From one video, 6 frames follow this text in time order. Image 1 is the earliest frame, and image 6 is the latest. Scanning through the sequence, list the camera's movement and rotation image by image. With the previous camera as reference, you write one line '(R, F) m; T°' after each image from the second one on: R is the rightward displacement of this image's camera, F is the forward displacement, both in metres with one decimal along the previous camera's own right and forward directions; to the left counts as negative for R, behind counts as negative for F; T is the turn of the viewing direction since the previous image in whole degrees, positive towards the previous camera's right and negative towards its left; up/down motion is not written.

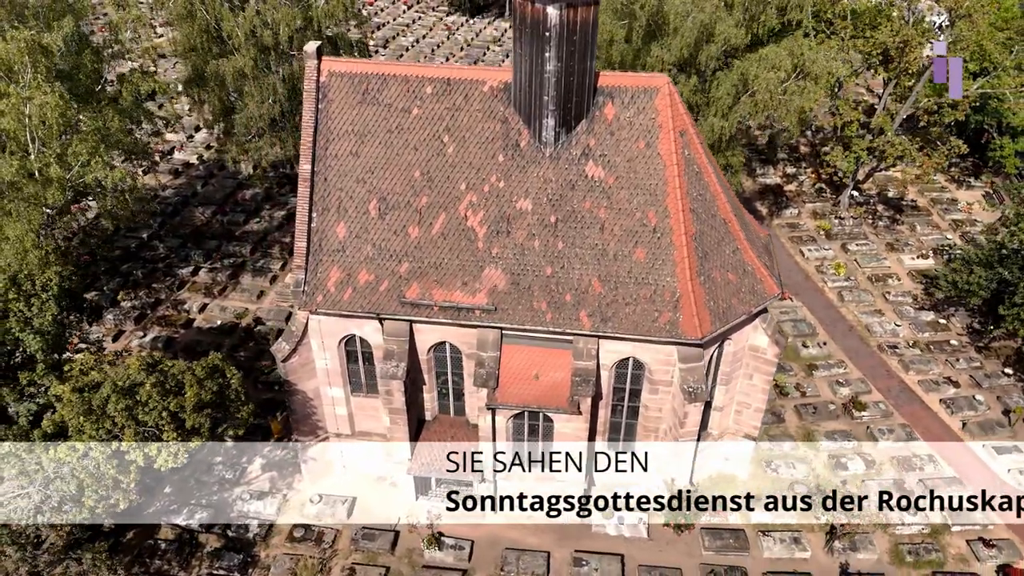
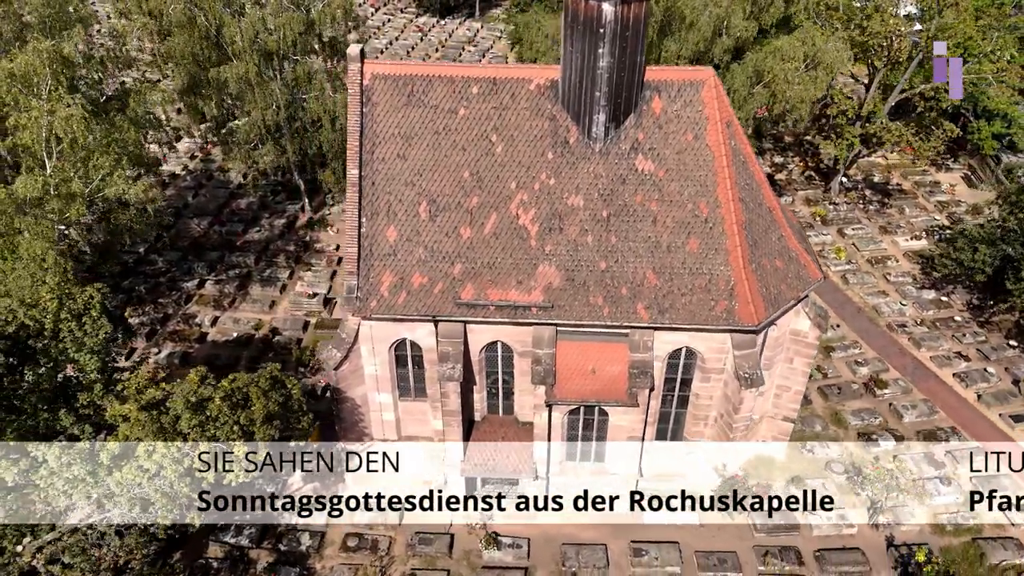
(-3.4, 0.0) m; +3°
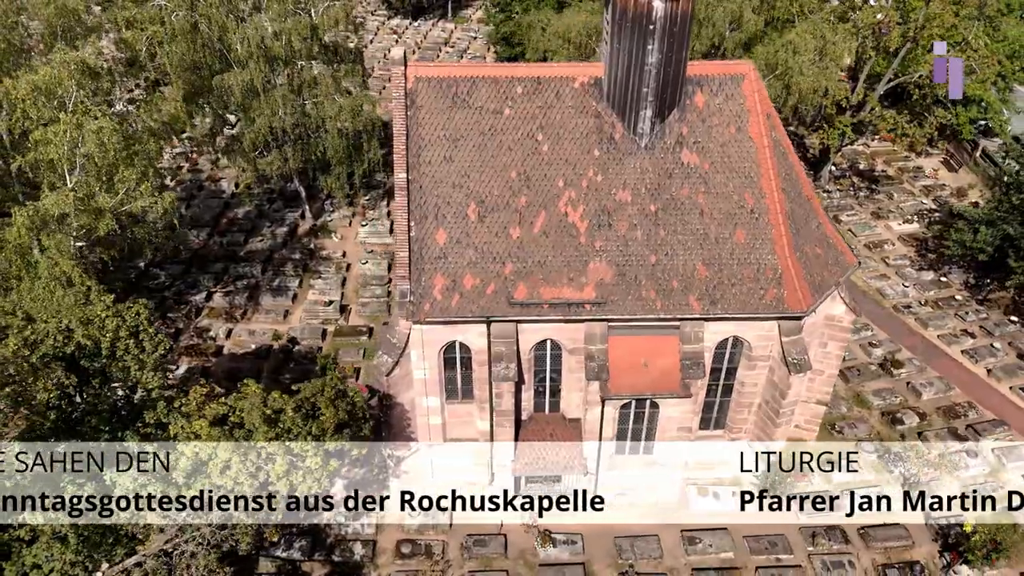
(-3.3, 0.0) m; +3°
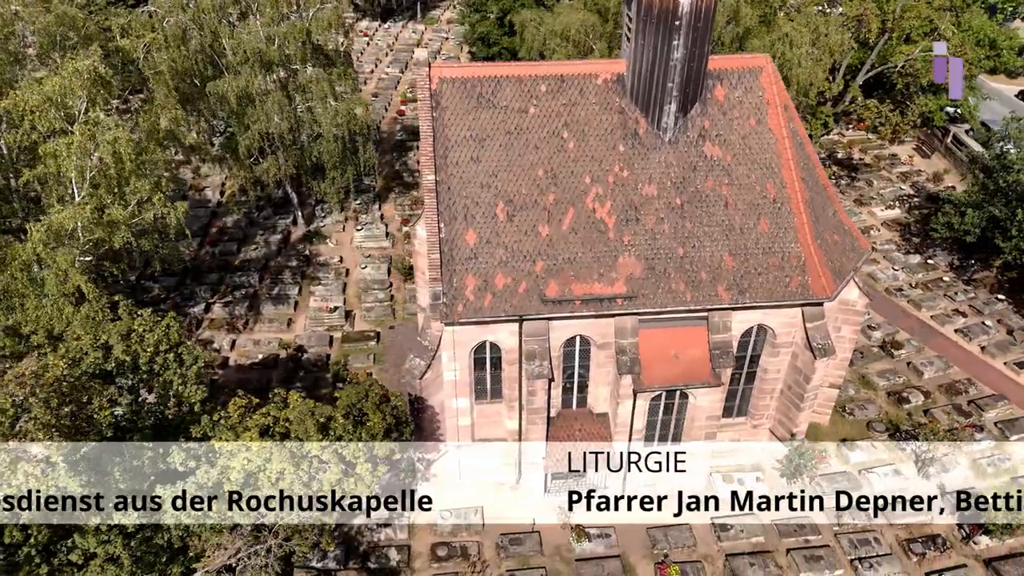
(-2.5, 0.0) m; +3°
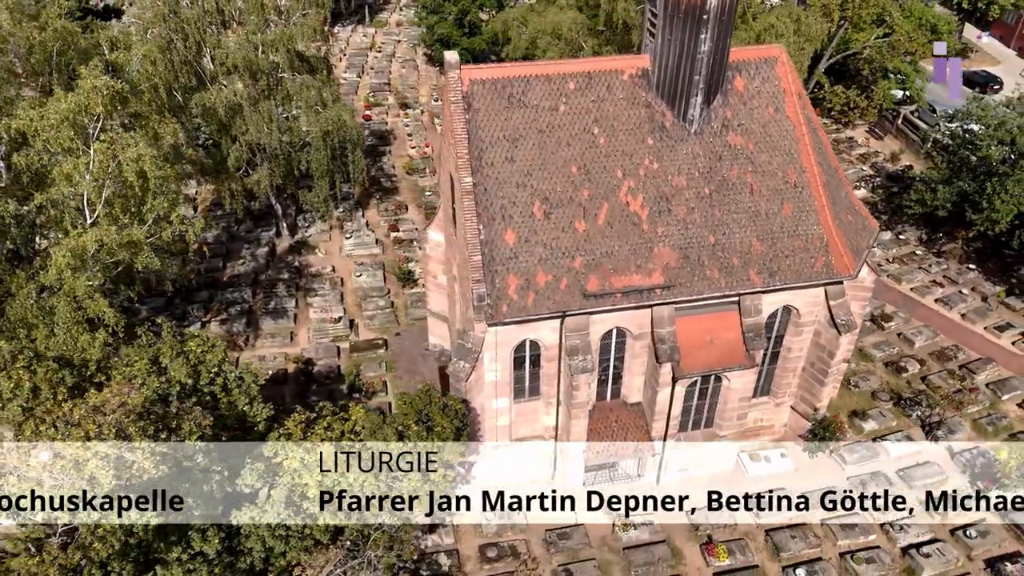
(-3.6, 0.0) m; +5°
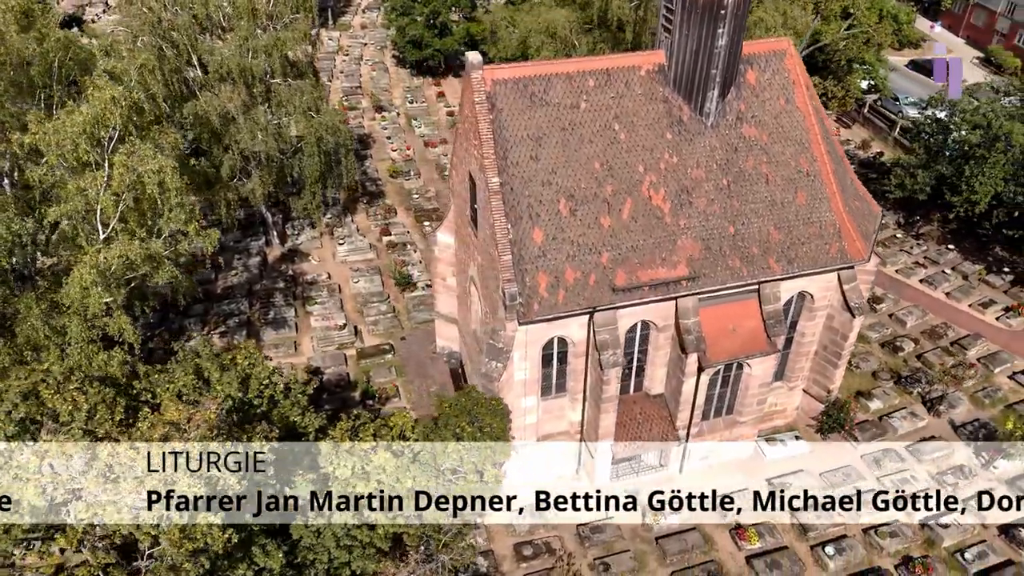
(-2.6, 0.0) m; +3°
